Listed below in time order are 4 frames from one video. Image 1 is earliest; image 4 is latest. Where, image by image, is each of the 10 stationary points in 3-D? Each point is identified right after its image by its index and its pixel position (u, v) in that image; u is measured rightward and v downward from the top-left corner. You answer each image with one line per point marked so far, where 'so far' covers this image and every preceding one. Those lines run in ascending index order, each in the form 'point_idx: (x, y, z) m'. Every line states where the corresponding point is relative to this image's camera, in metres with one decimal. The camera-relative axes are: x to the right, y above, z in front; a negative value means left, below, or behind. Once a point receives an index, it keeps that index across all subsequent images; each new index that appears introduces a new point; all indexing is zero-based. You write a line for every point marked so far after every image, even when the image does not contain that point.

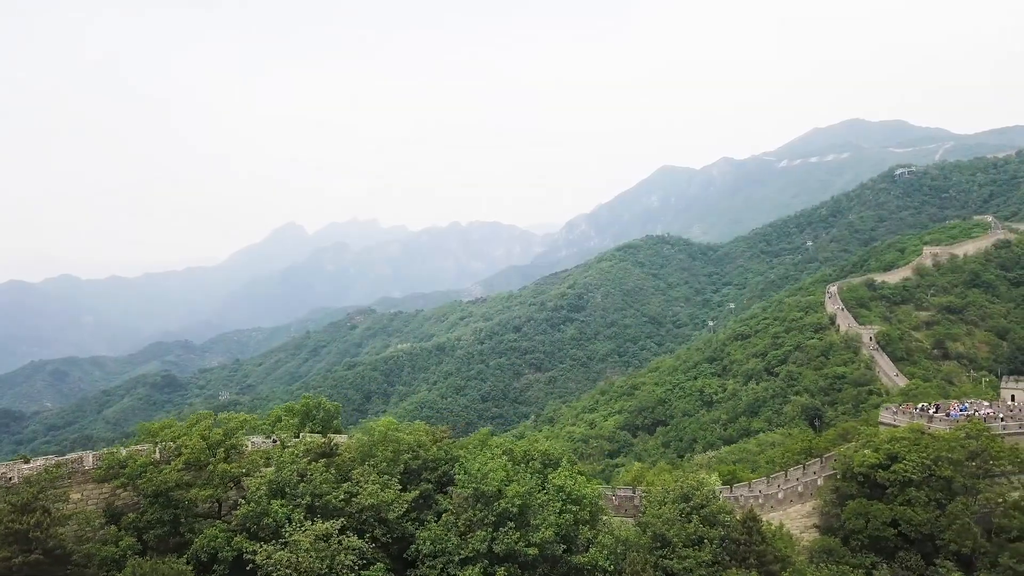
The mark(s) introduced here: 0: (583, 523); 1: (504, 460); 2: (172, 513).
0: (+1.2, -3.8, +9.9) m
1: (-0.2, -3.0, +10.5) m
2: (-5.0, -3.2, +8.7) m
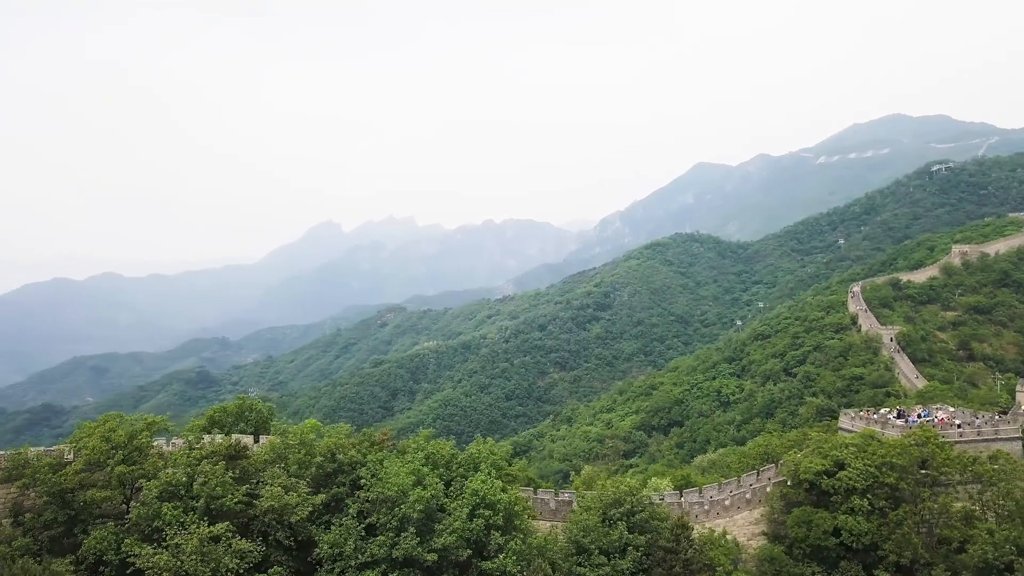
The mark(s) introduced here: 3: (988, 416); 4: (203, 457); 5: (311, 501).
0: (-0.3, -3.9, +9.8) m
1: (-1.6, -3.0, +10.4) m
2: (-6.4, -3.2, +8.8) m
3: (+11.2, -3.0, +14.4) m
4: (-4.8, -2.6, +9.5) m
5: (-3.1, -3.3, +9.3) m
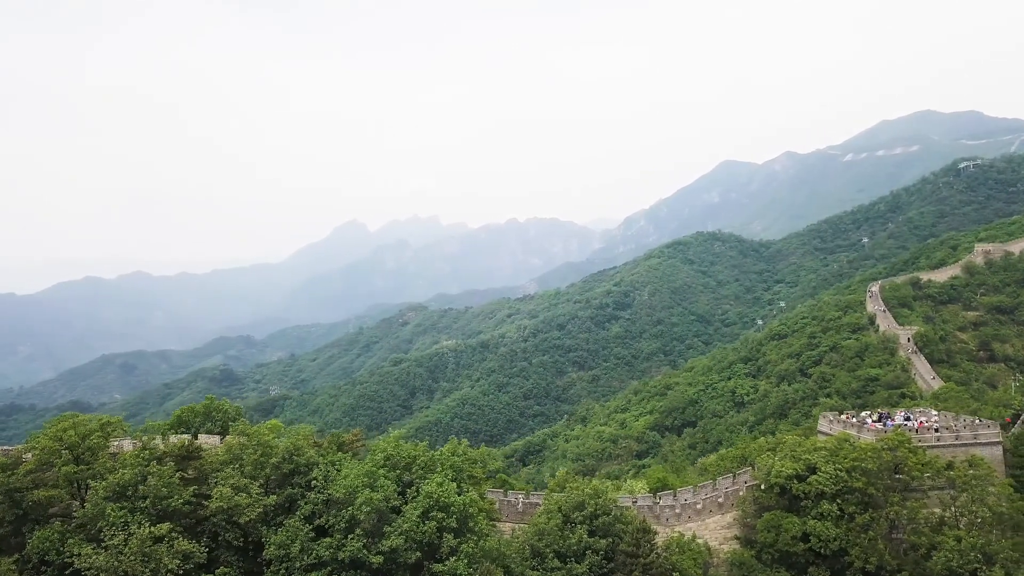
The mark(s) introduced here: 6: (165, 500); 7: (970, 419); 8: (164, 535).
0: (-1.0, -3.9, +9.8) m
1: (-2.4, -3.1, +10.4) m
2: (-7.2, -3.3, +8.9) m
3: (+10.6, -3.0, +14.0) m
4: (-5.6, -2.7, +9.6) m
5: (-3.8, -3.3, +9.3) m
6: (-5.0, -3.1, +8.8) m
7: (+10.7, -3.1, +14.2) m
8: (-4.8, -3.4, +8.3) m
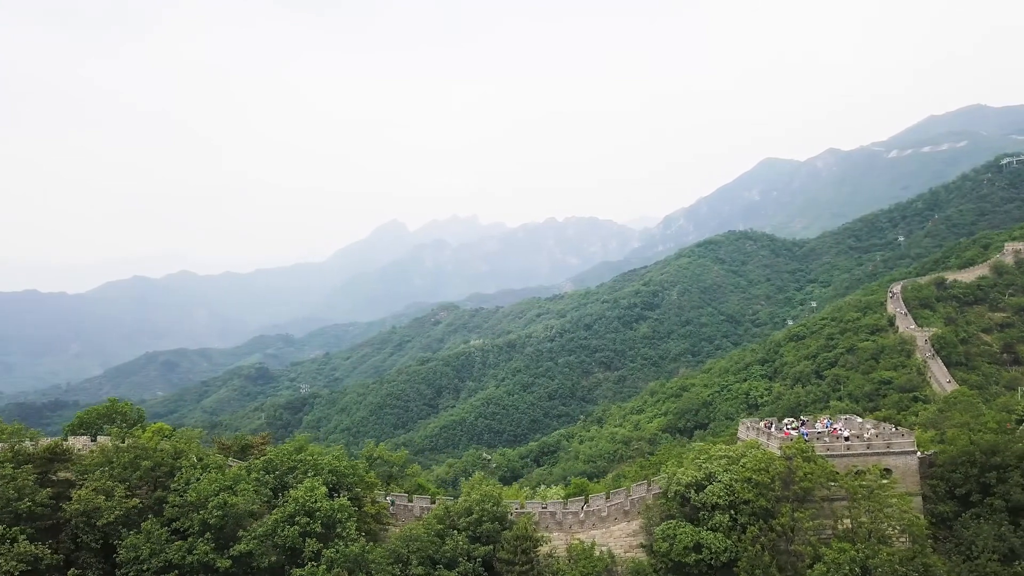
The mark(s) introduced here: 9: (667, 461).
0: (-3.2, -4.0, +9.8) m
1: (-4.5, -3.1, +10.5) m
2: (-9.4, -3.4, +9.1) m
3: (+8.5, -3.1, +13.7) m
4: (-7.8, -2.7, +9.7) m
5: (-6.0, -3.4, +9.4) m
6: (-7.2, -3.1, +9.0) m
7: (+8.7, -3.2, +13.8) m
8: (-7.0, -3.5, +8.5) m
9: (+4.5, -4.0, +14.9) m
